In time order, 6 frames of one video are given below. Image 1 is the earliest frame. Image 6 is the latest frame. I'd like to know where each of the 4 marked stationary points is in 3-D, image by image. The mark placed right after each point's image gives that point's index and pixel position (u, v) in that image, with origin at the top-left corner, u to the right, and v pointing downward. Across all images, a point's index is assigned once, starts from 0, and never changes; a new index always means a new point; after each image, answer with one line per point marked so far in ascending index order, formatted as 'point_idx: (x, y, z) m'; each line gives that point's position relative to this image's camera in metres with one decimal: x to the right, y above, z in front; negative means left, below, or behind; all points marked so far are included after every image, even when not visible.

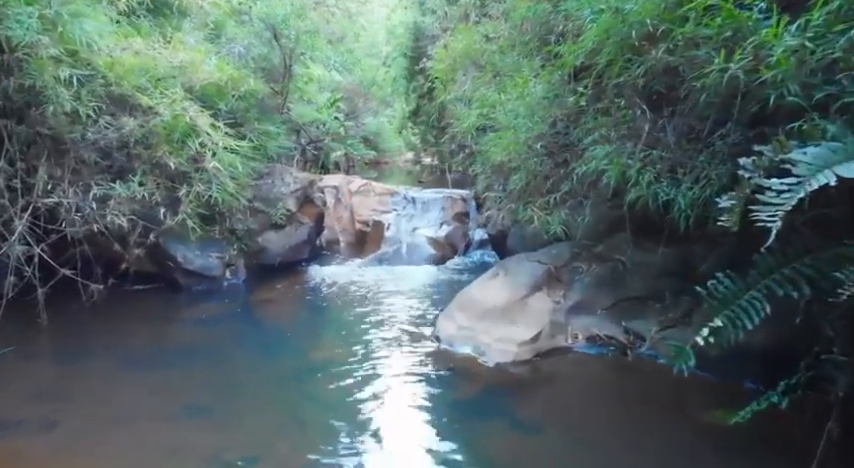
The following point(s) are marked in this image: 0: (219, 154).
0: (-2.2, +0.9, +5.7) m
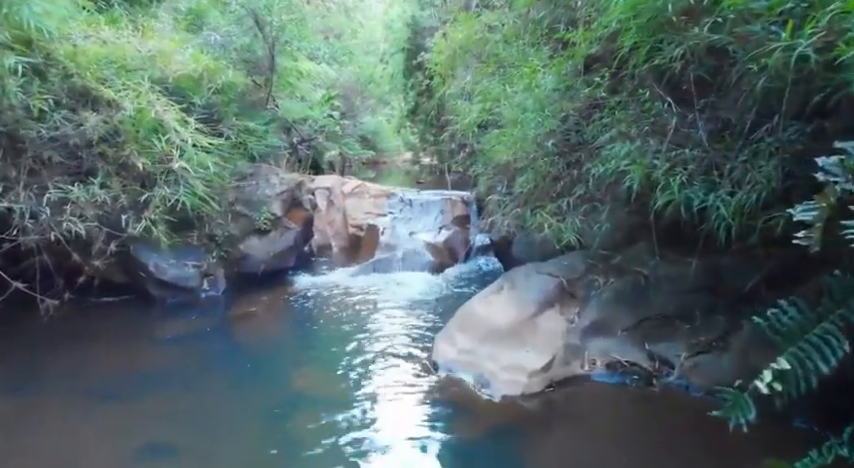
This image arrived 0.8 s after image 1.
0: (-2.3, +0.8, +5.2) m
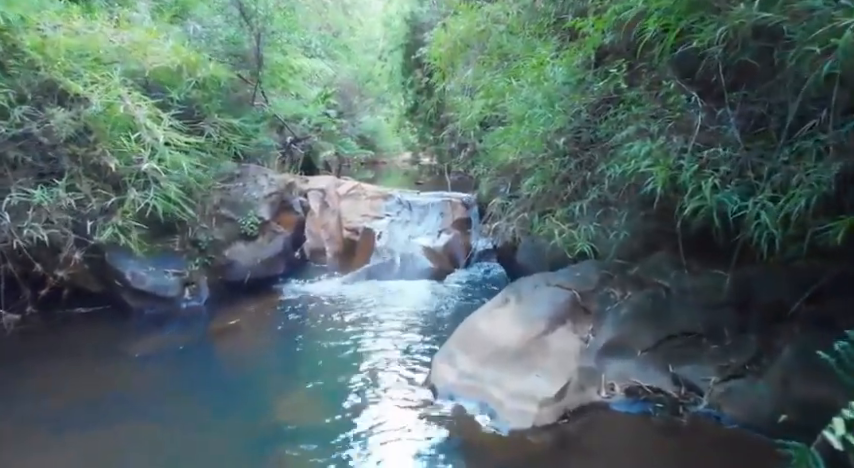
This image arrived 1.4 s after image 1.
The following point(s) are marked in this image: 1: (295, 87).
0: (-2.3, +0.7, +4.7) m
1: (-2.1, +2.4, +8.7) m
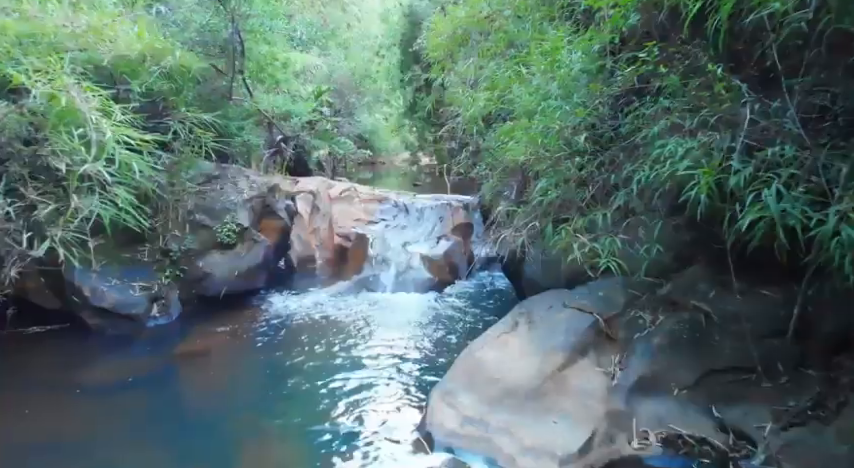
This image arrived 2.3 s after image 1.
0: (-2.3, +0.7, +4.2) m
1: (-2.1, +2.3, +8.1) m
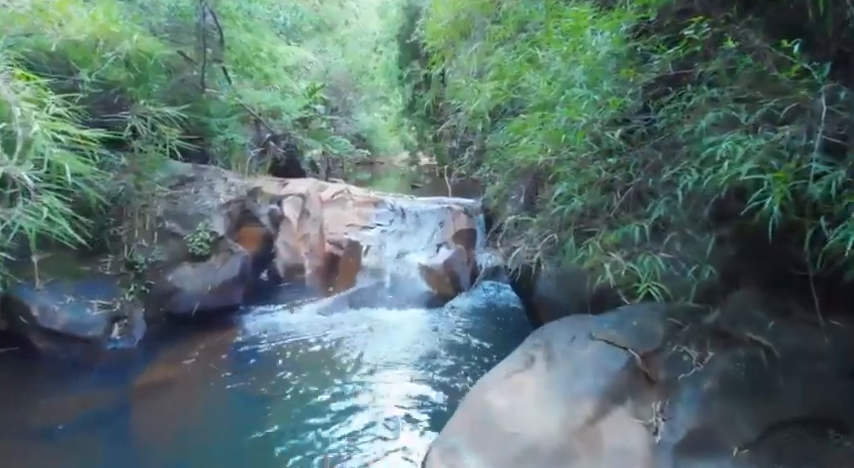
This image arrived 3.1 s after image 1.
0: (-2.3, +0.6, +3.6) m
1: (-2.1, +2.2, +7.5) m
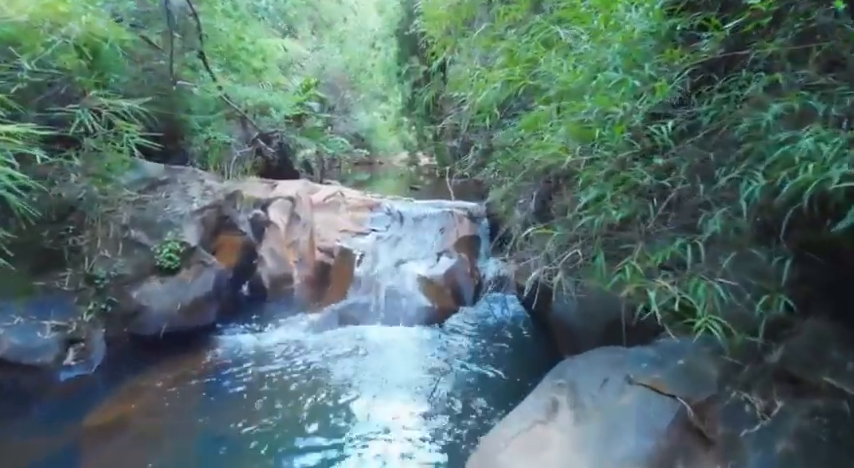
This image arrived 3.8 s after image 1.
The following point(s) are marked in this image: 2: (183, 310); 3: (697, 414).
0: (-2.3, +0.5, +3.0) m
1: (-2.2, +2.1, +6.9) m
2: (-1.9, -0.6, +4.4) m
3: (+1.1, -0.7, +2.1) m
